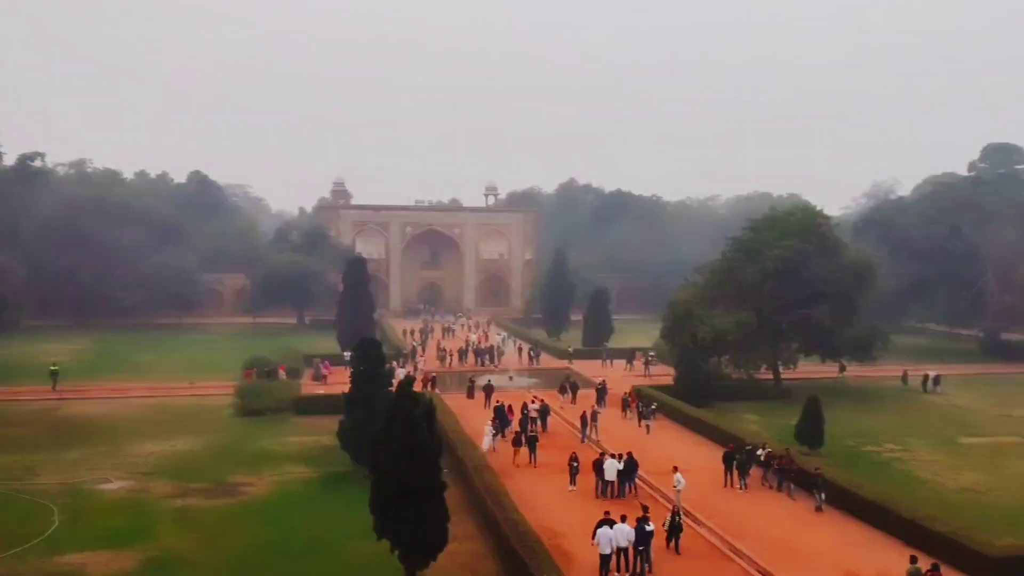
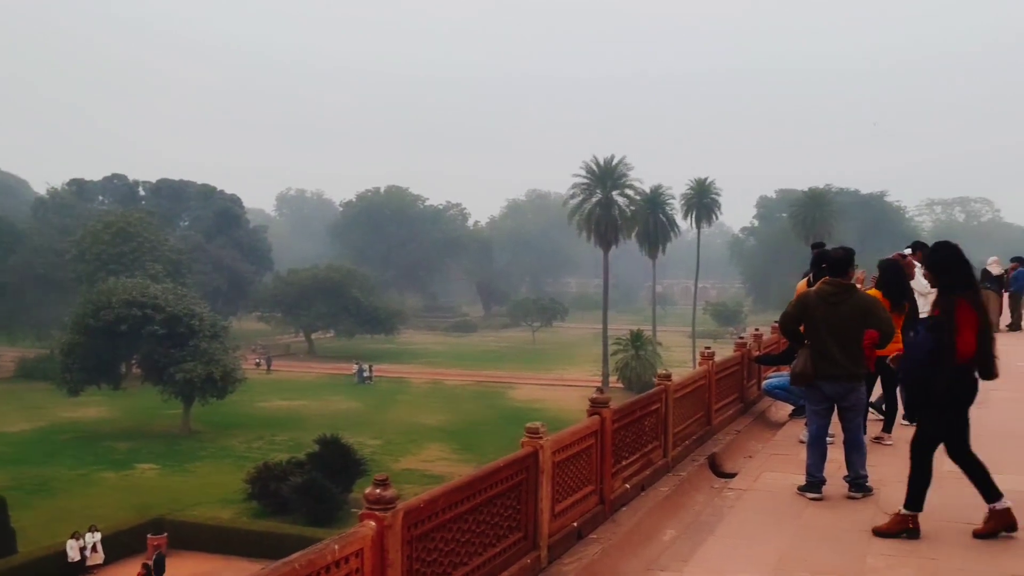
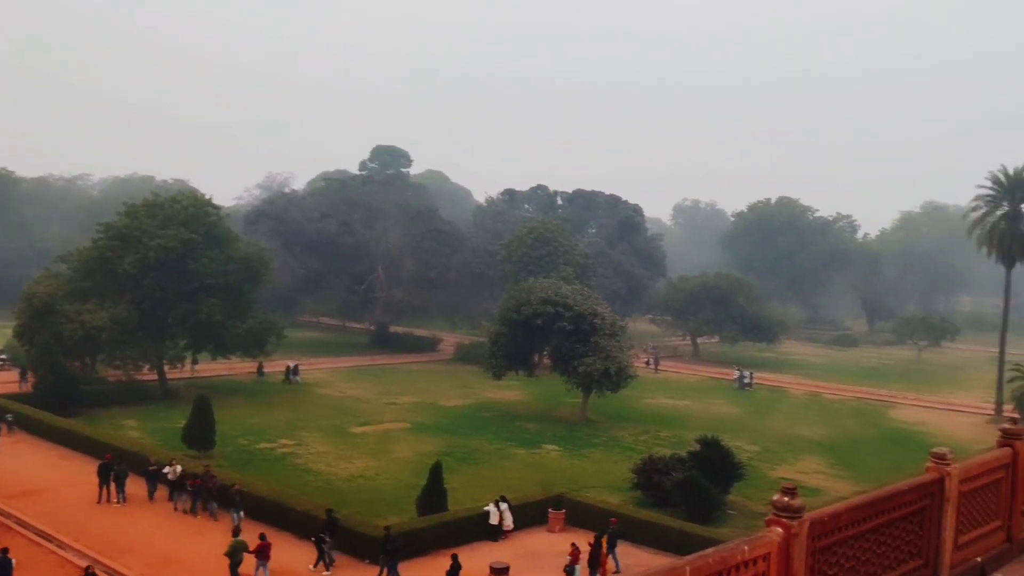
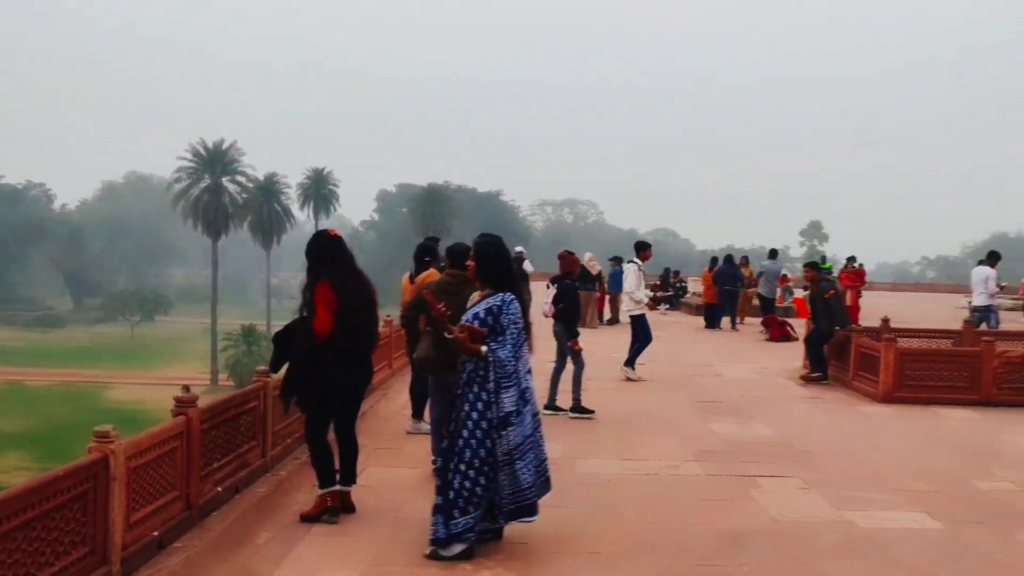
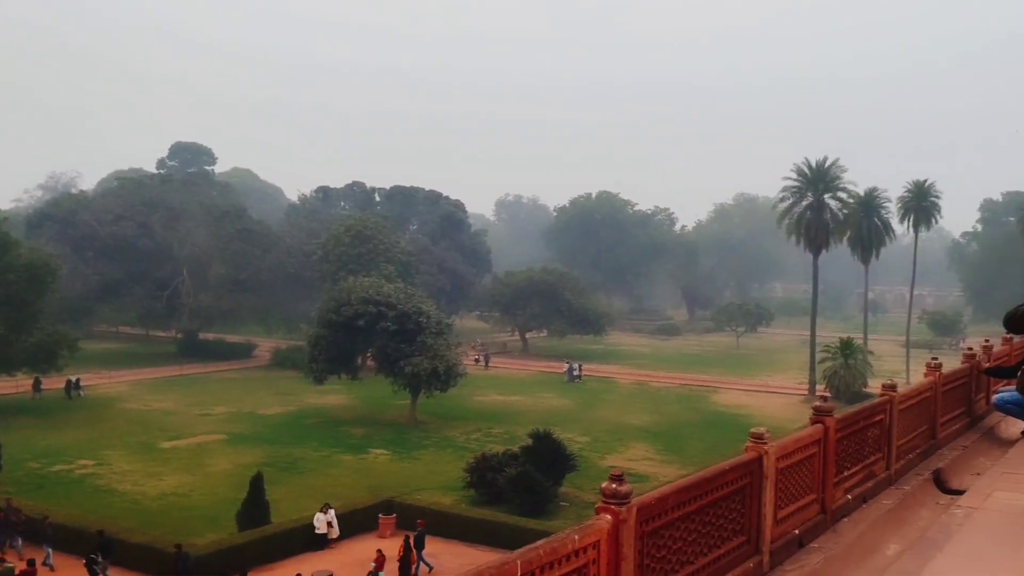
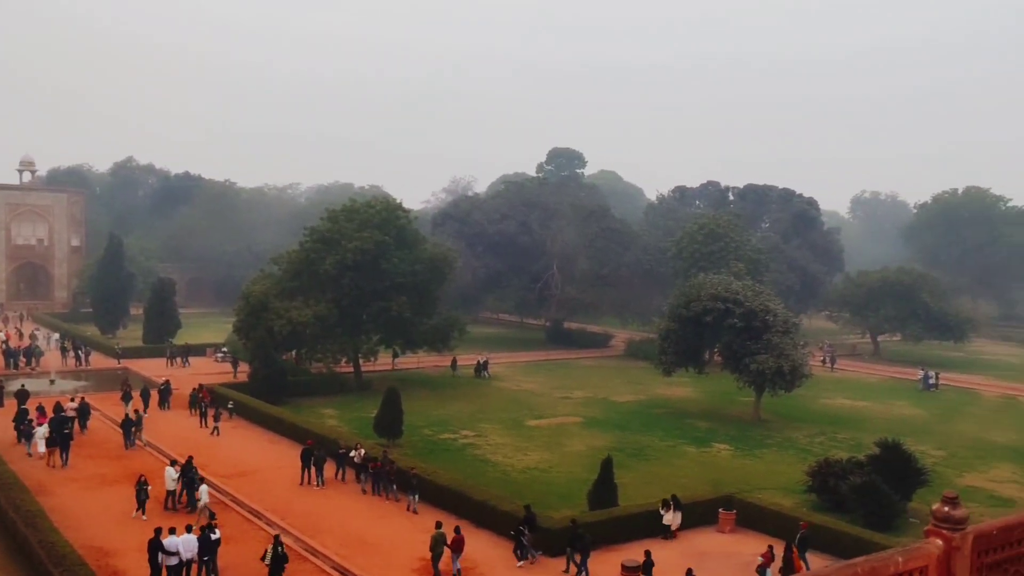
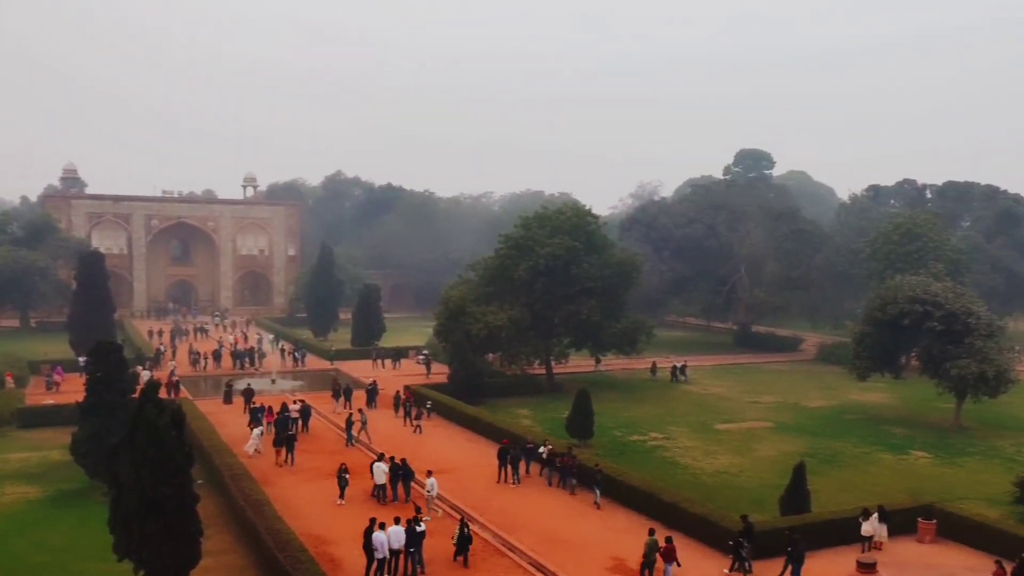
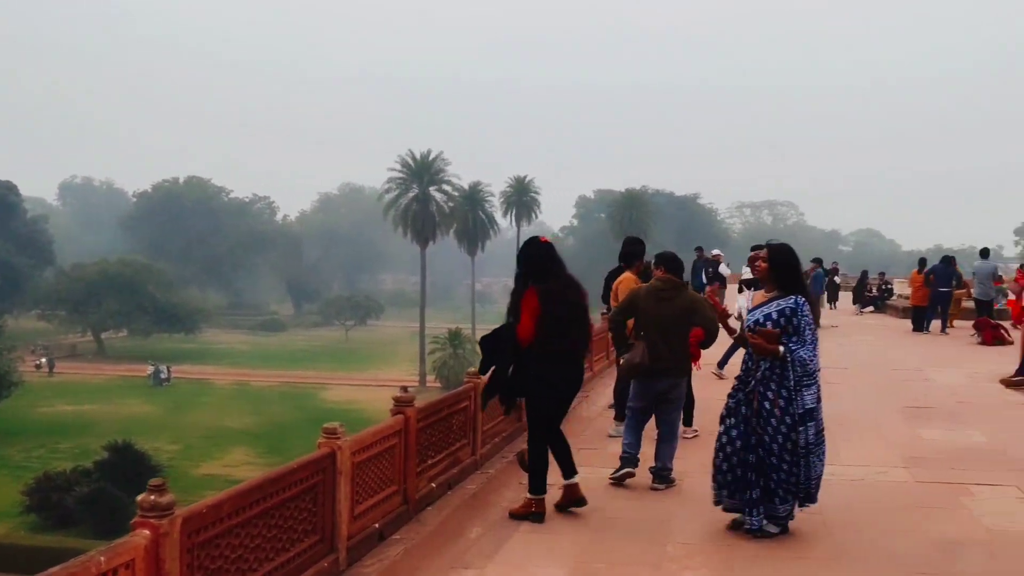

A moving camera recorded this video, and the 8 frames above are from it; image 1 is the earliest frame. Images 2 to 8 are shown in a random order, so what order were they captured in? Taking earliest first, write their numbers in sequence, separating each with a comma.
7, 6, 3, 5, 2, 8, 4
